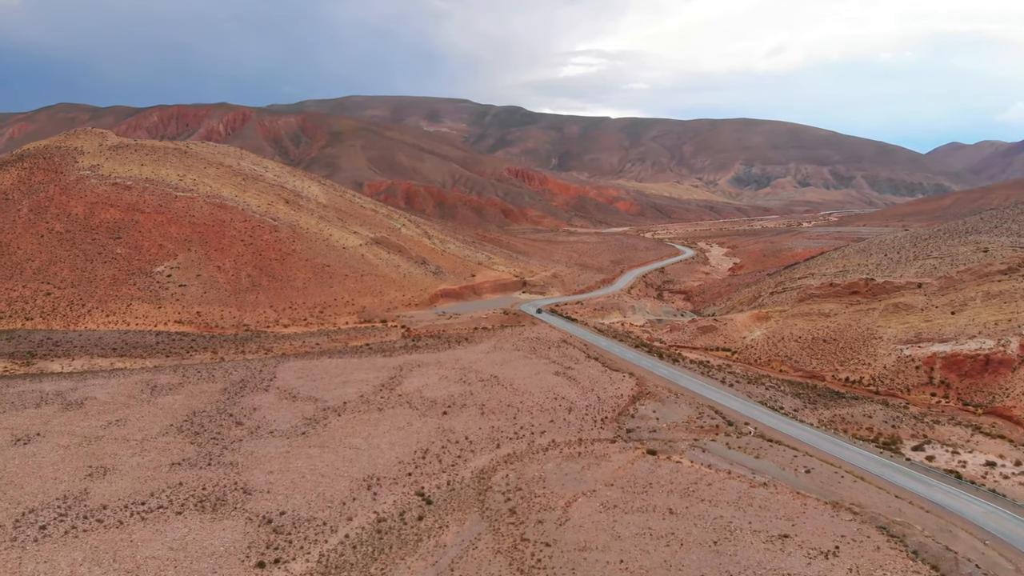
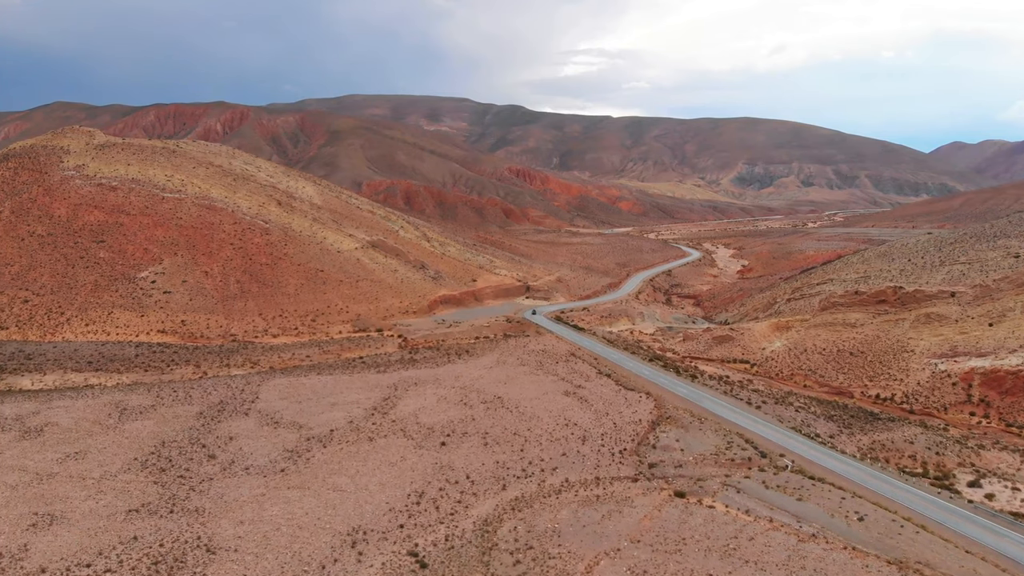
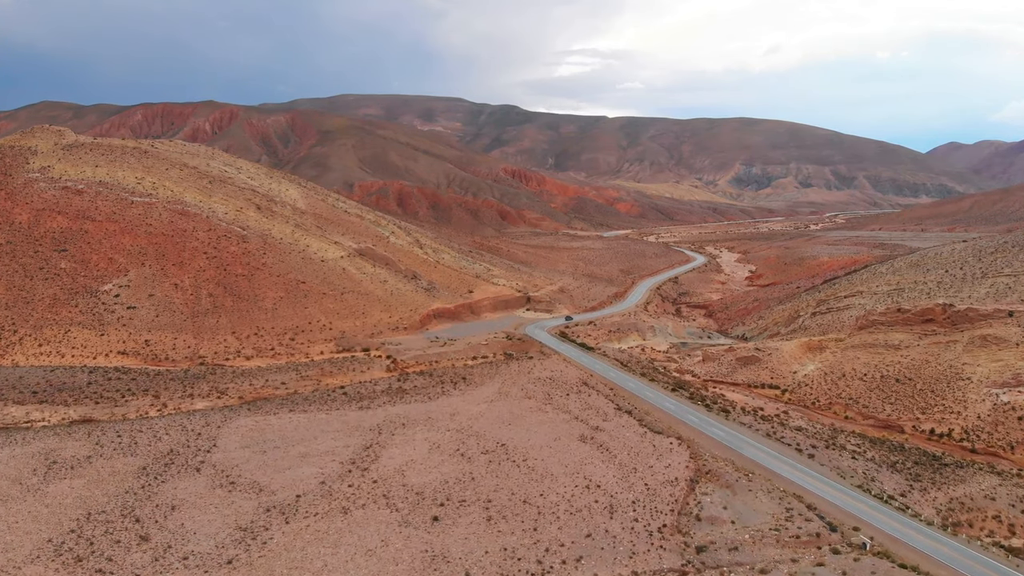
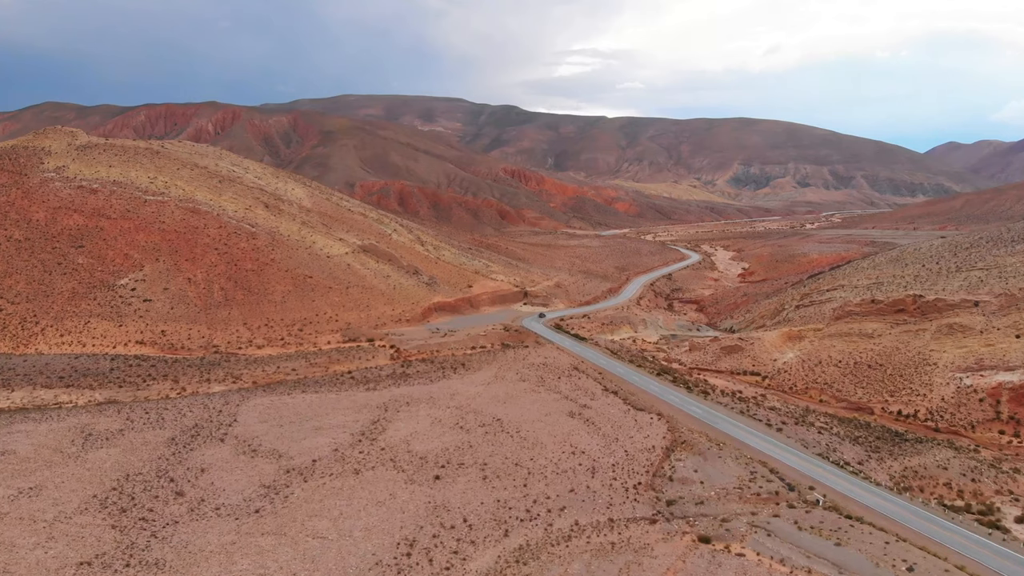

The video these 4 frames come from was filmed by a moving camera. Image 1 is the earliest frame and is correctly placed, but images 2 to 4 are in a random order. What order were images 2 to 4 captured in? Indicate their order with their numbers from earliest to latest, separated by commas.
2, 4, 3
